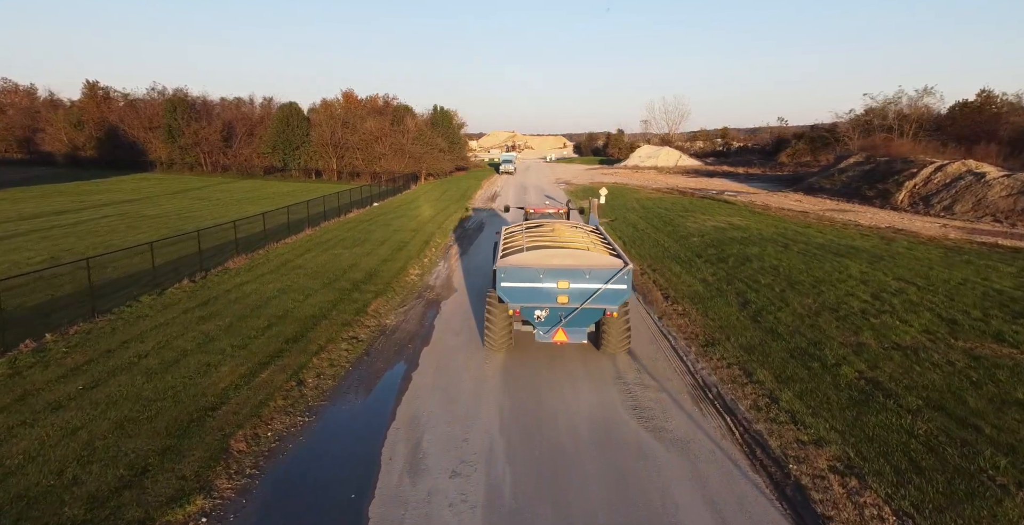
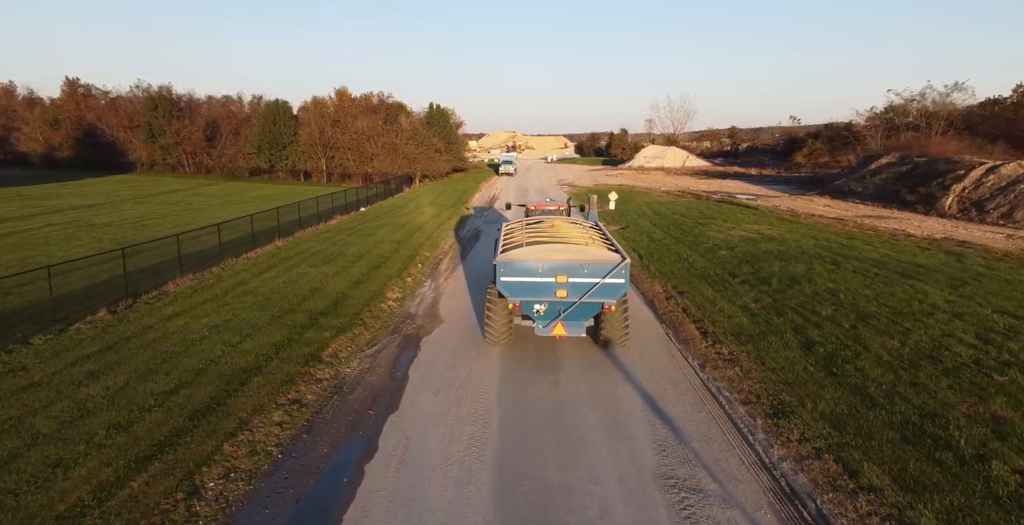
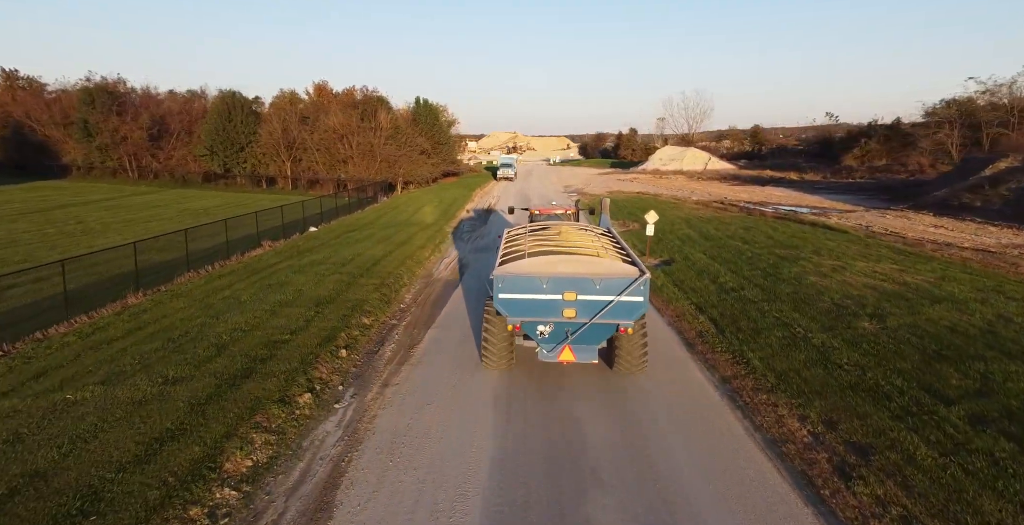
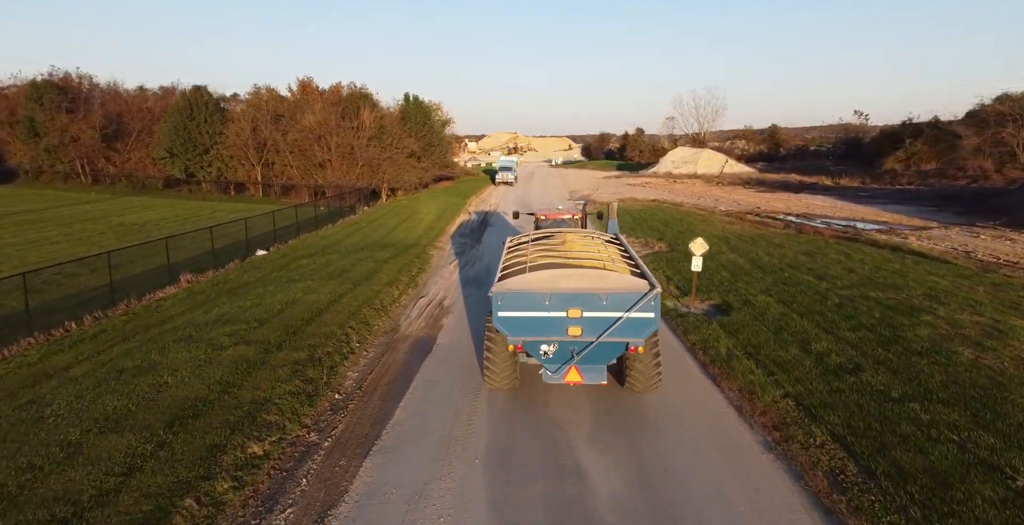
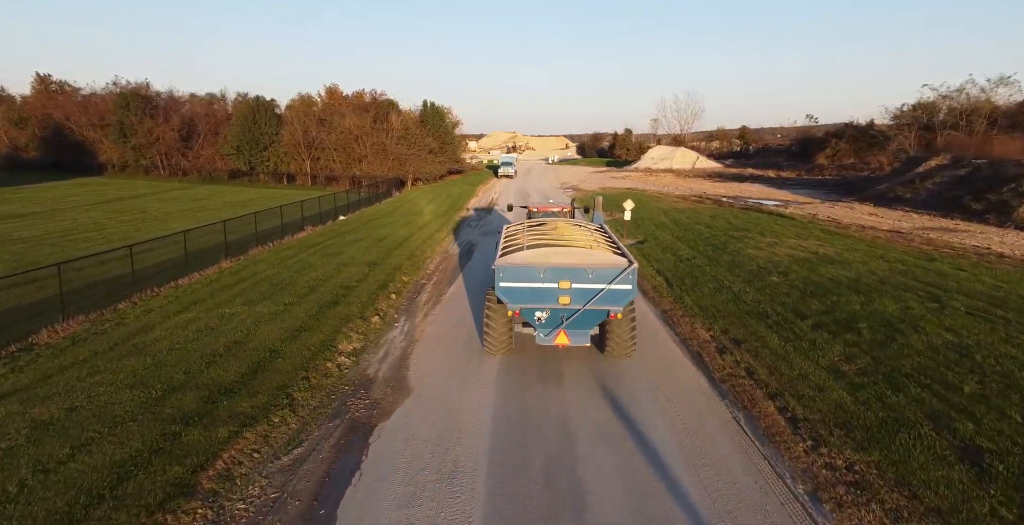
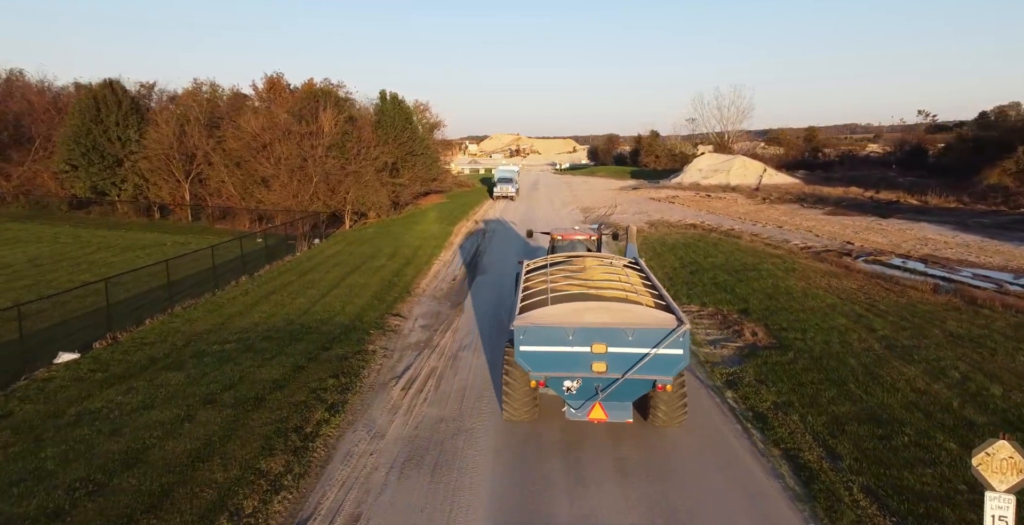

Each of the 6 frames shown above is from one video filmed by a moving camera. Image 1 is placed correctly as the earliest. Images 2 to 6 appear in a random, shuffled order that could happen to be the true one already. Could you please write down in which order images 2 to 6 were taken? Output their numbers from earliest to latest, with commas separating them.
2, 5, 3, 4, 6
